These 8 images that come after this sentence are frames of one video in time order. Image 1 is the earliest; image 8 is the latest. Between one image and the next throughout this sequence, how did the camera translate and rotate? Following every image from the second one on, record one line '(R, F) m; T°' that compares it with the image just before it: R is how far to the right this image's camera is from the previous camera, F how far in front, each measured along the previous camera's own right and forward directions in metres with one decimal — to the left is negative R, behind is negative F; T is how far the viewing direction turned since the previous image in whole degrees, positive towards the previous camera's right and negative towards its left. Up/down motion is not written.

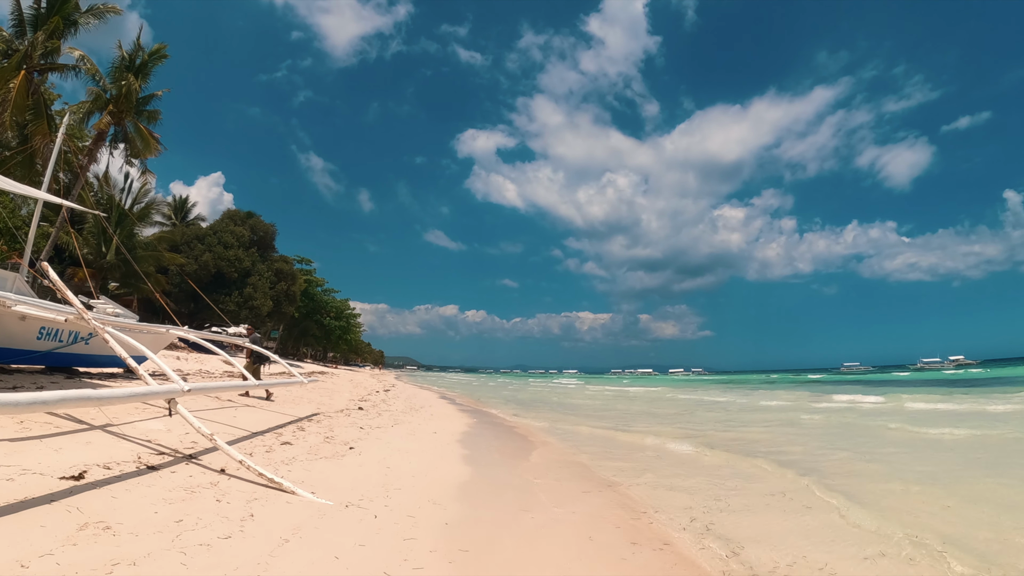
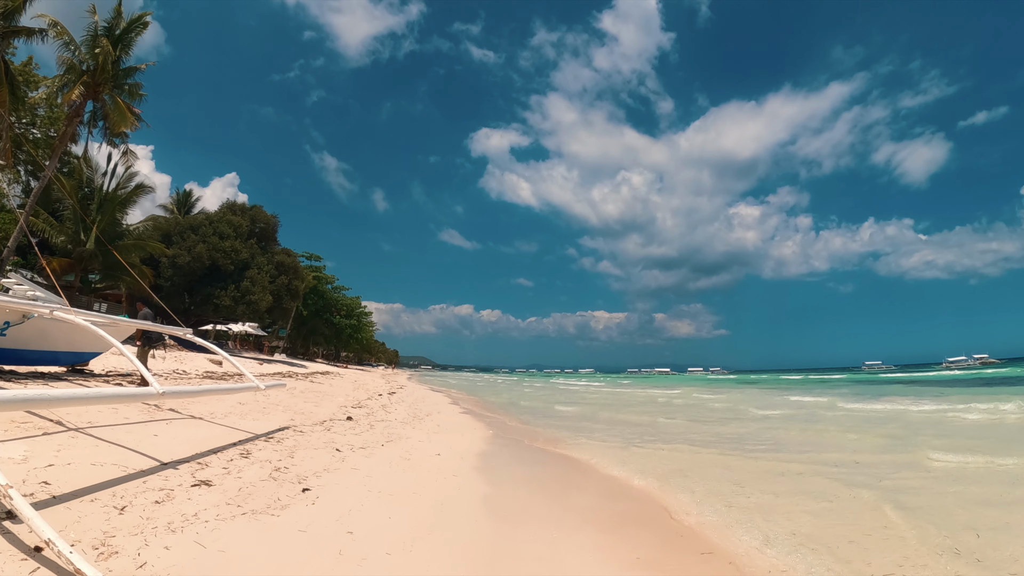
(-0.3, +2.8) m; -2°
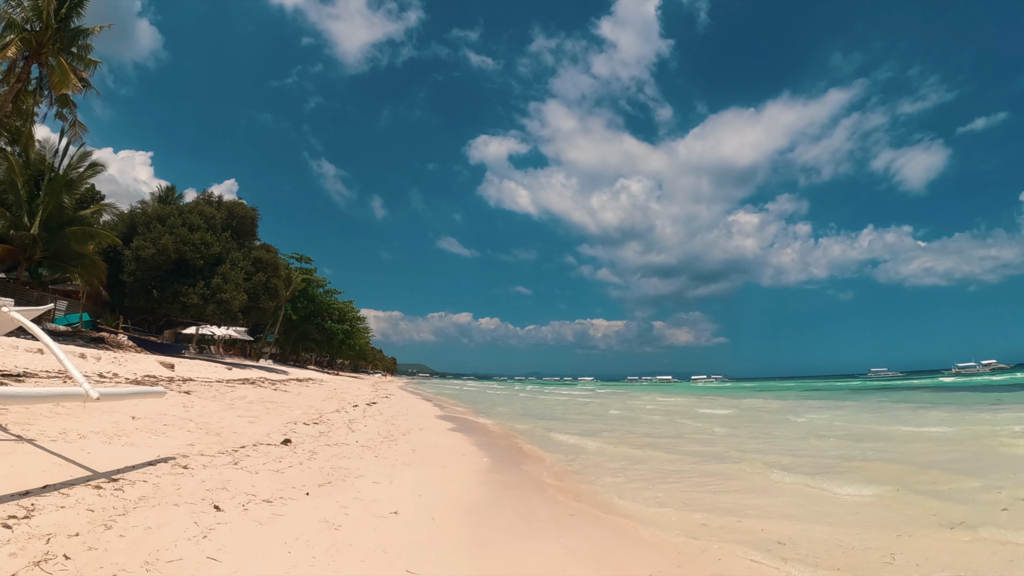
(-0.1, +3.0) m; 0°
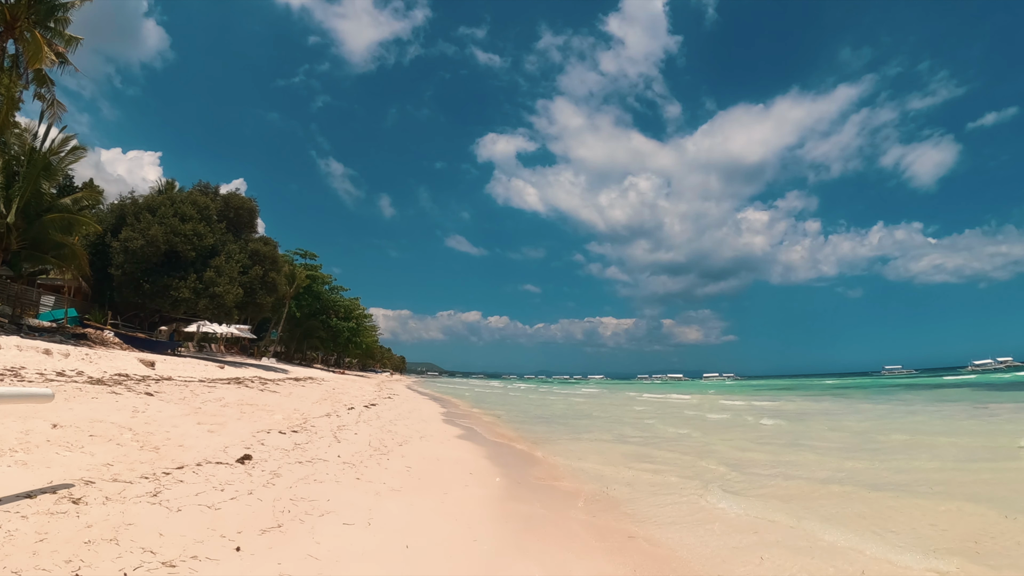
(-0.2, +1.7) m; -1°
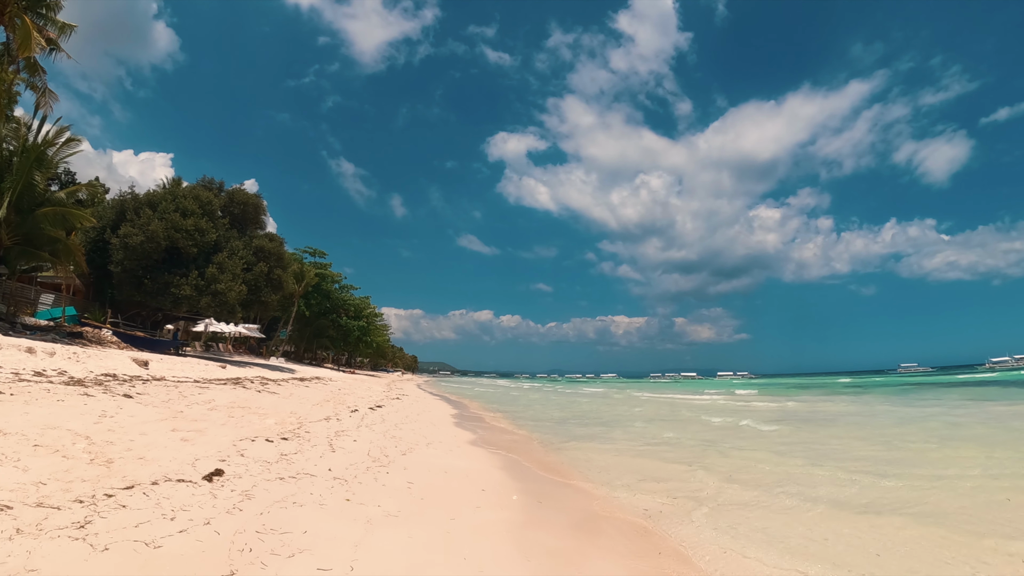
(-0.1, +1.1) m; -1°
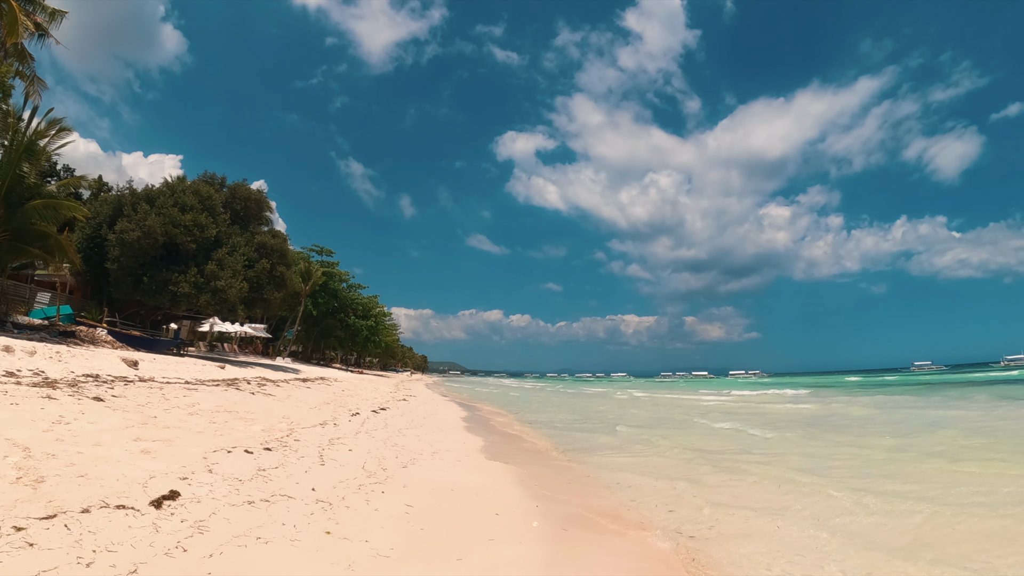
(-0.1, +1.0) m; -1°
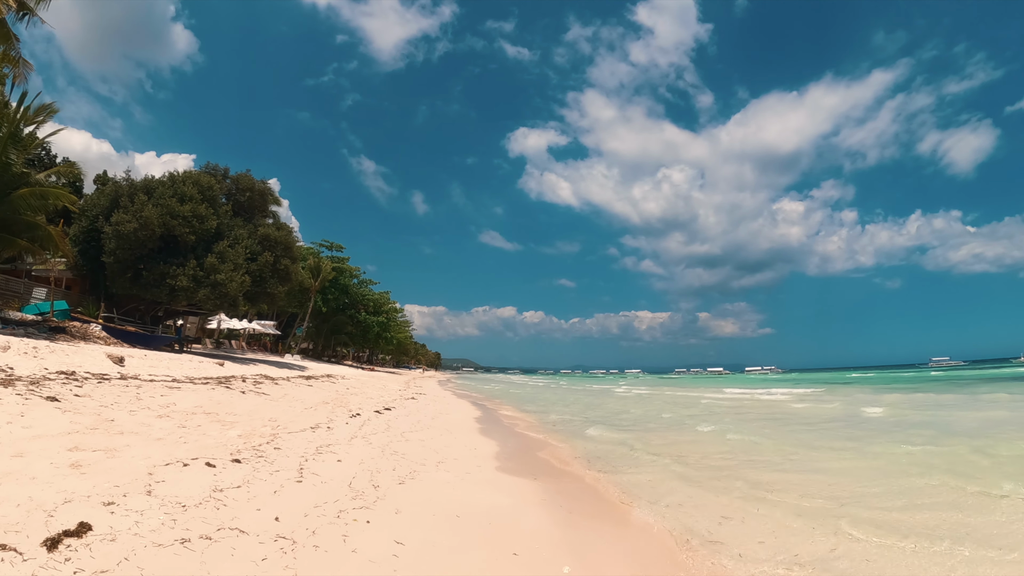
(-0.1, +1.2) m; -2°
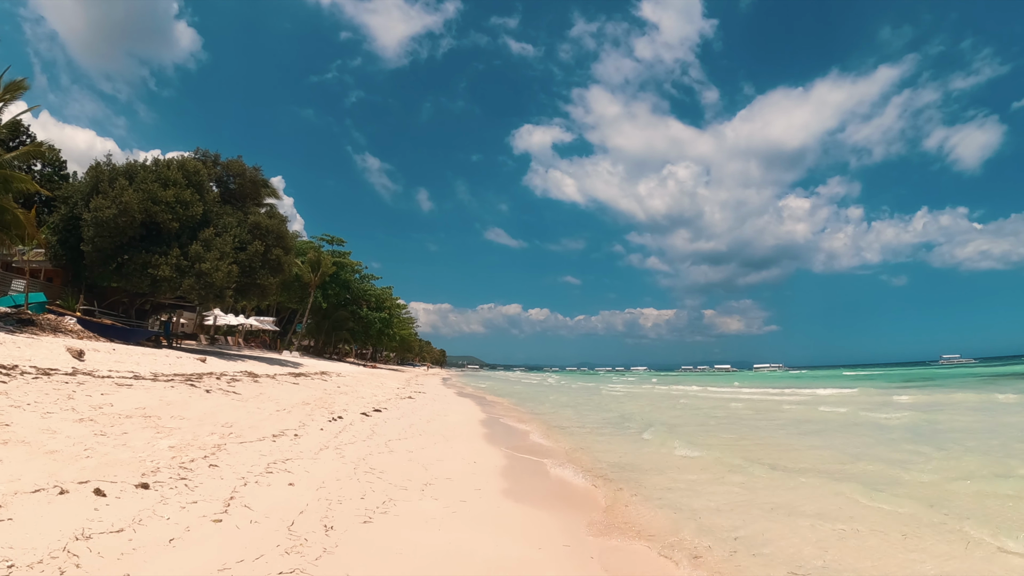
(0.0, +1.4) m; -1°
